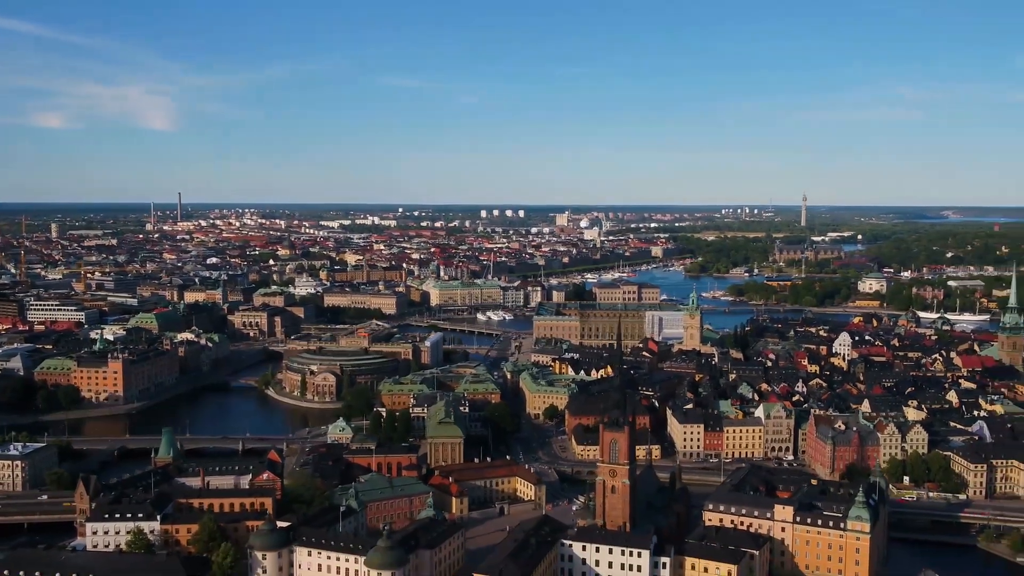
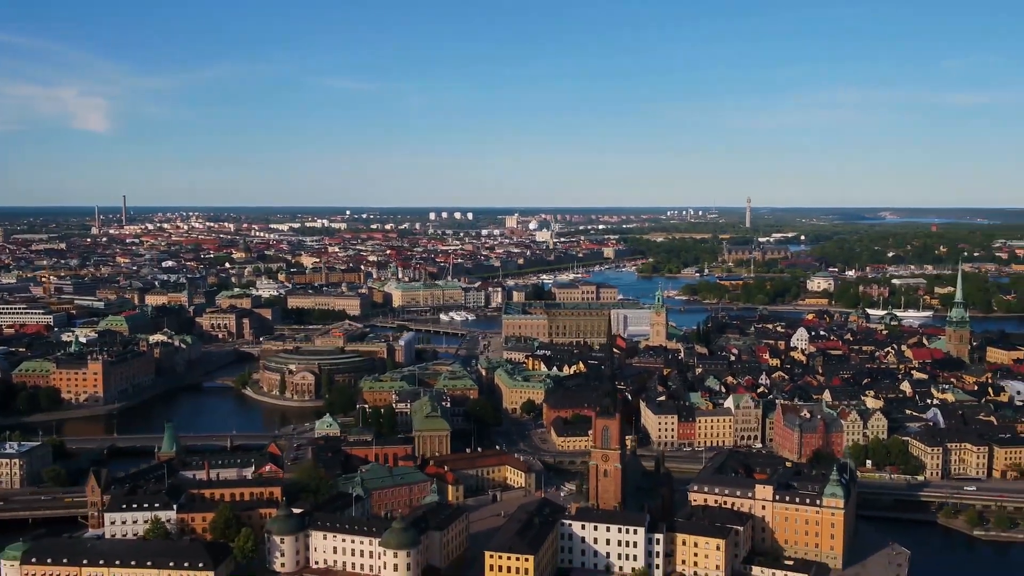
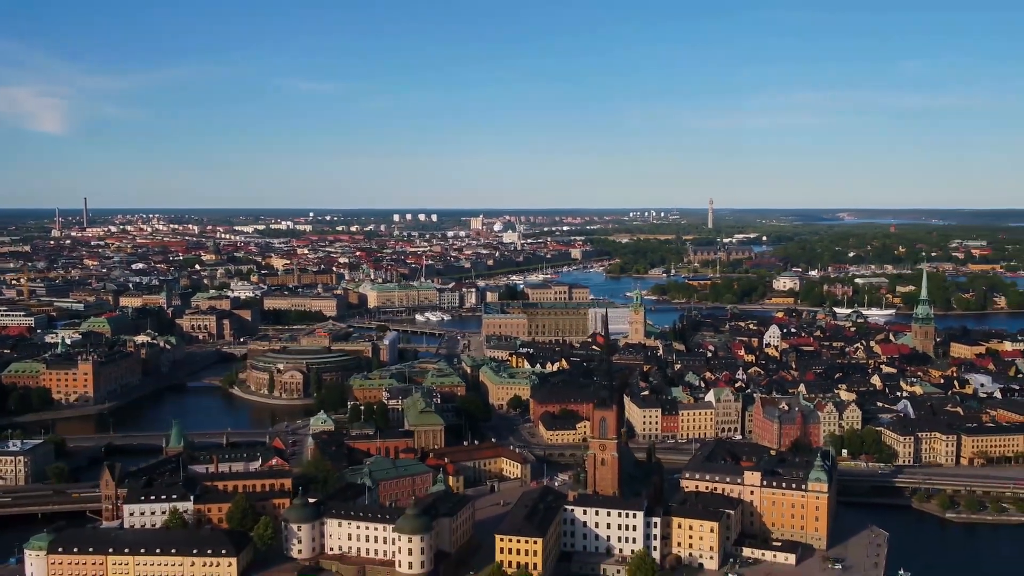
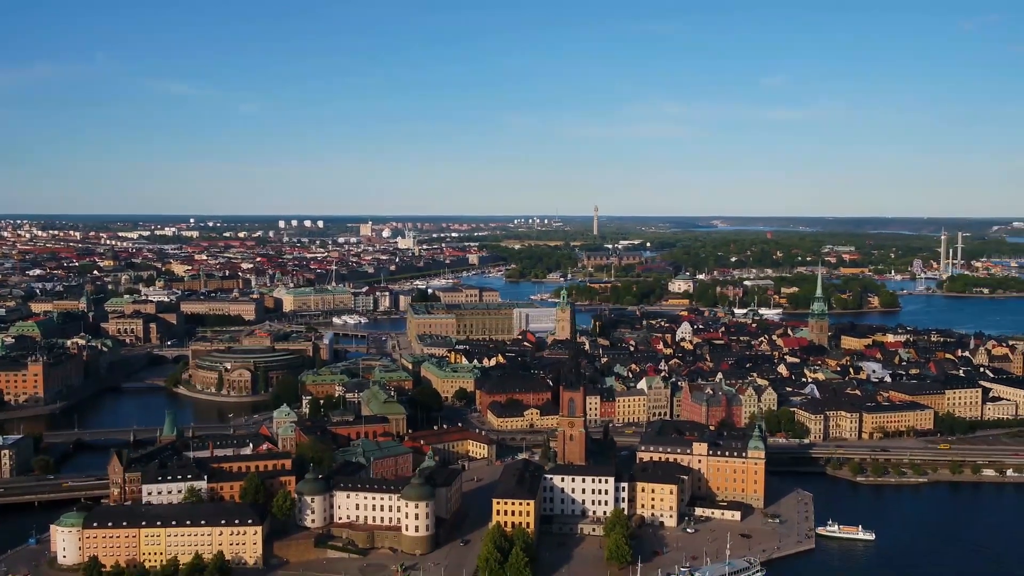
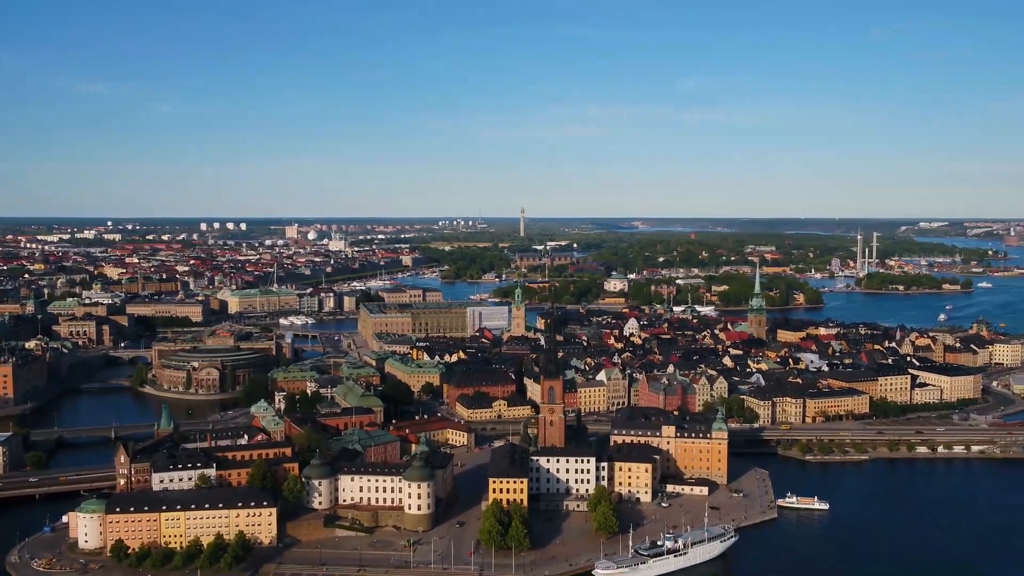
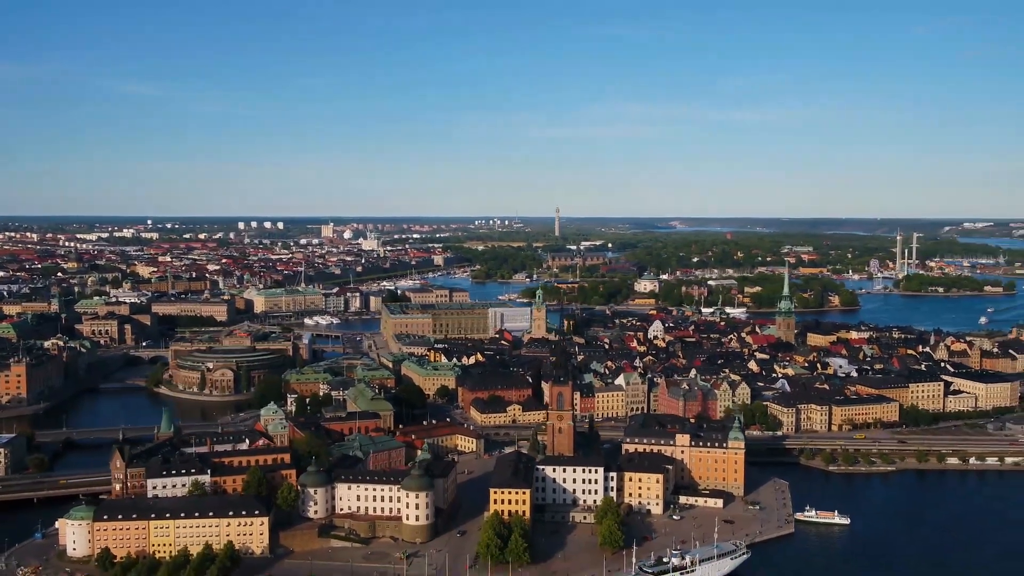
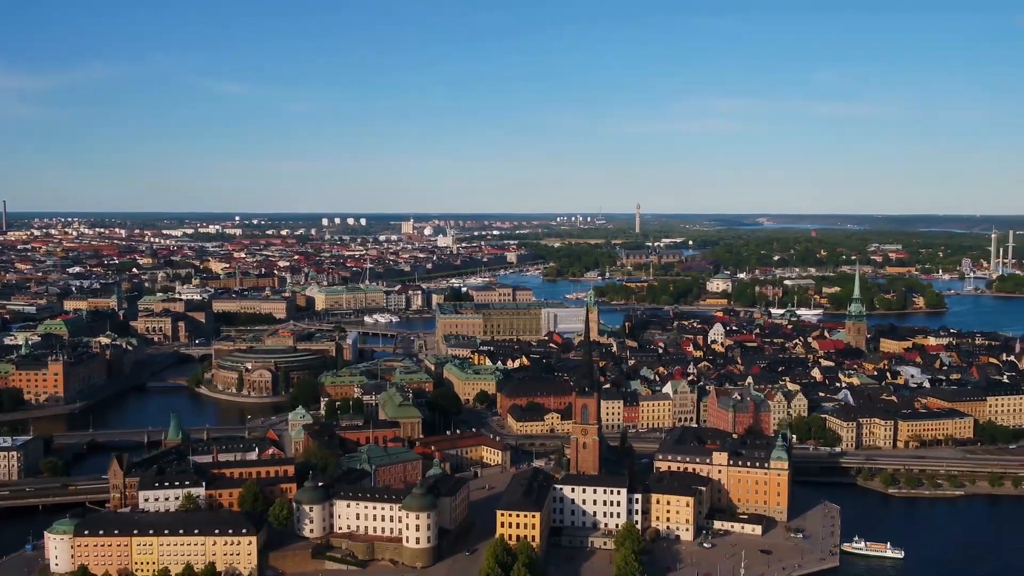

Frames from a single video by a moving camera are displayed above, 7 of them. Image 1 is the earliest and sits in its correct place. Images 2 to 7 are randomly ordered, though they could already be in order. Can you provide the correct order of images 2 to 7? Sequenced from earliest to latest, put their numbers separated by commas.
2, 3, 7, 4, 6, 5
